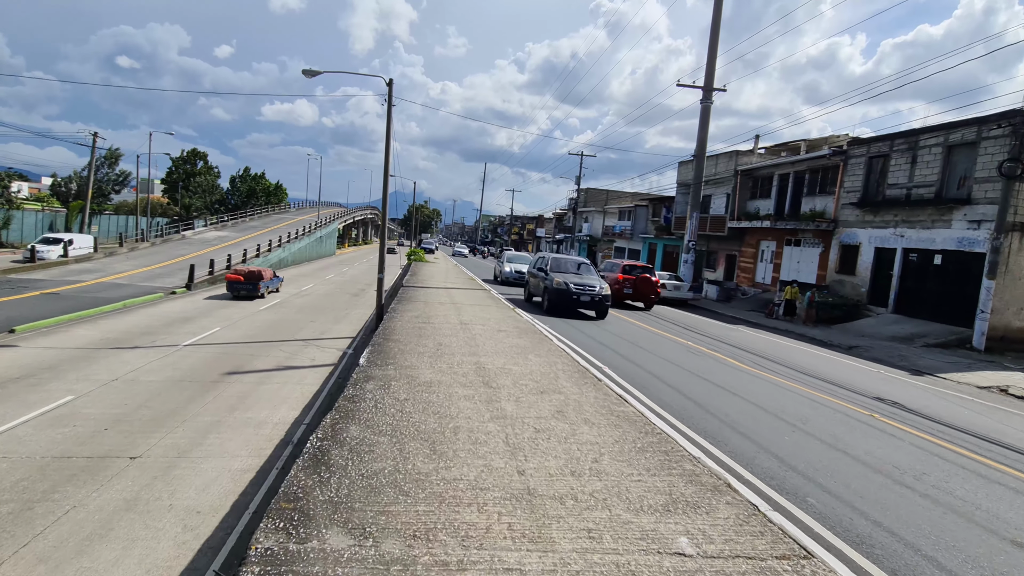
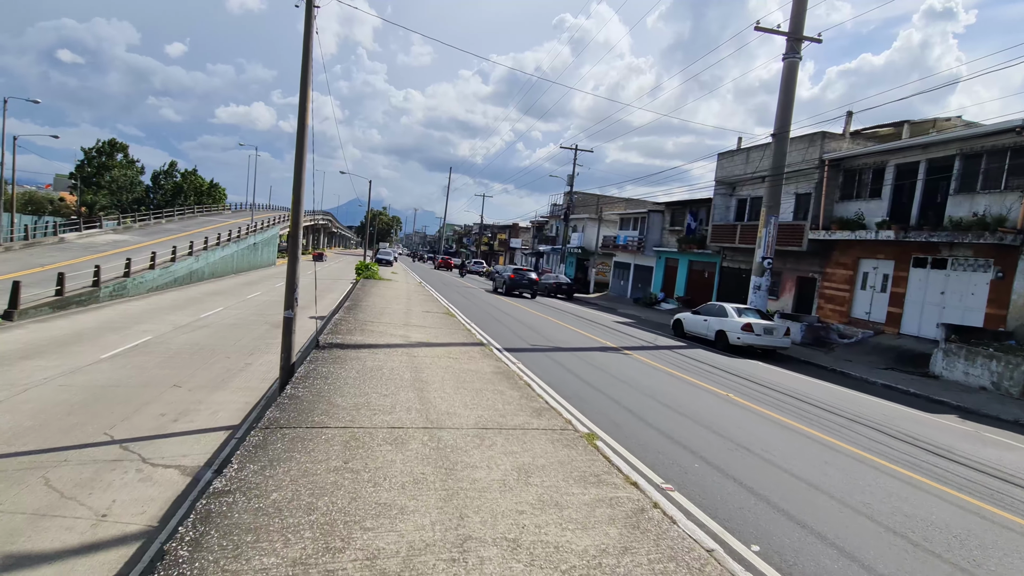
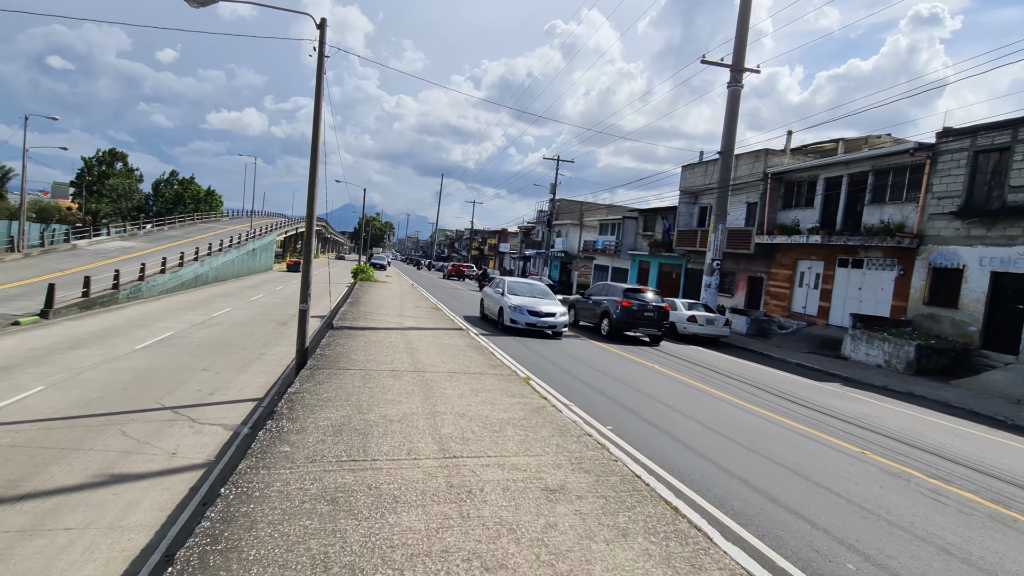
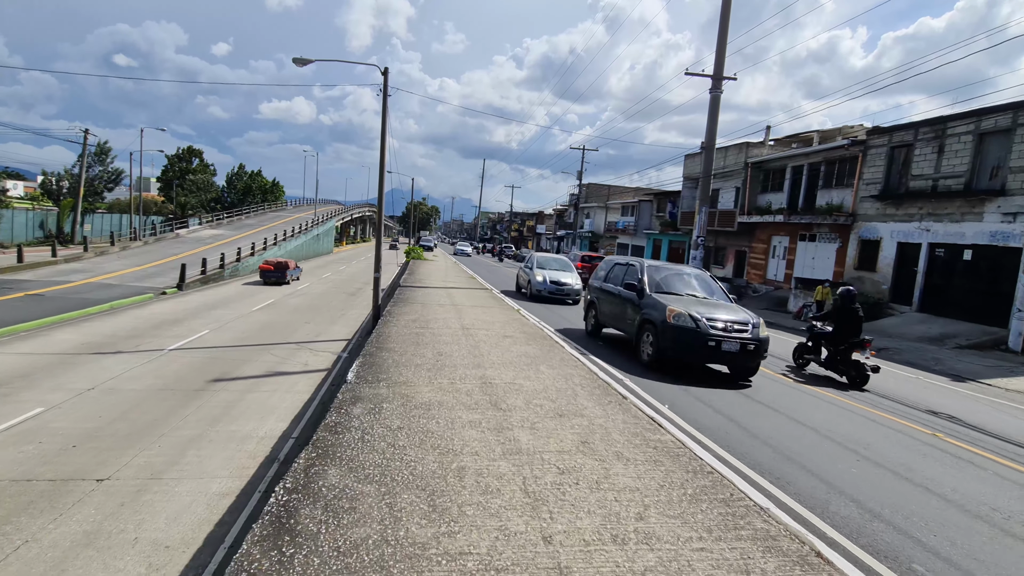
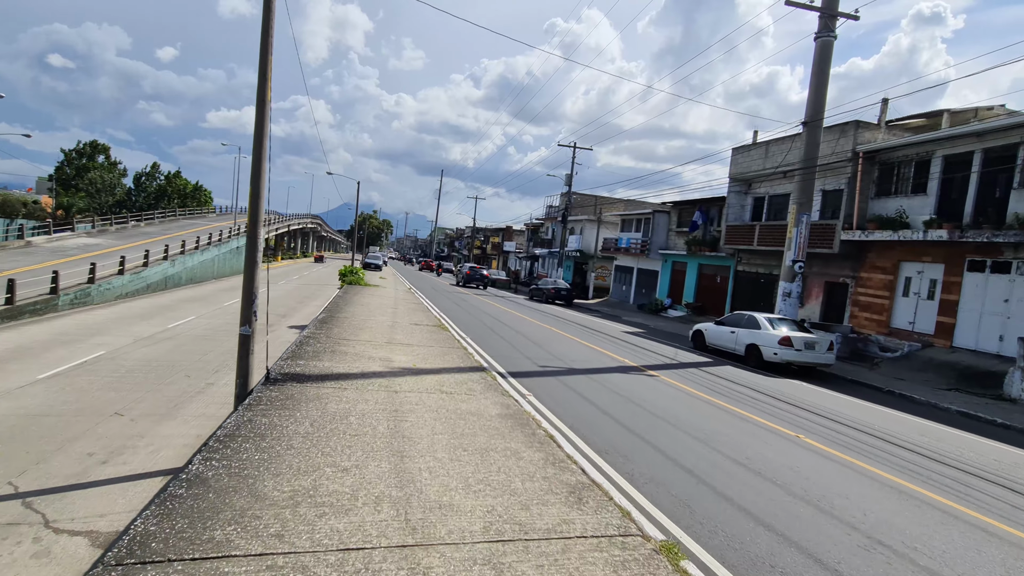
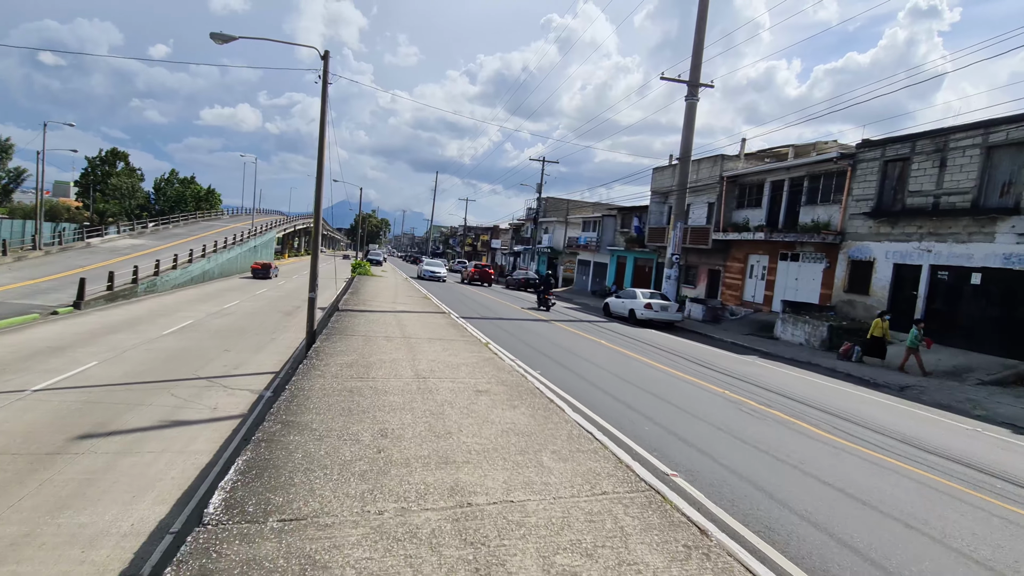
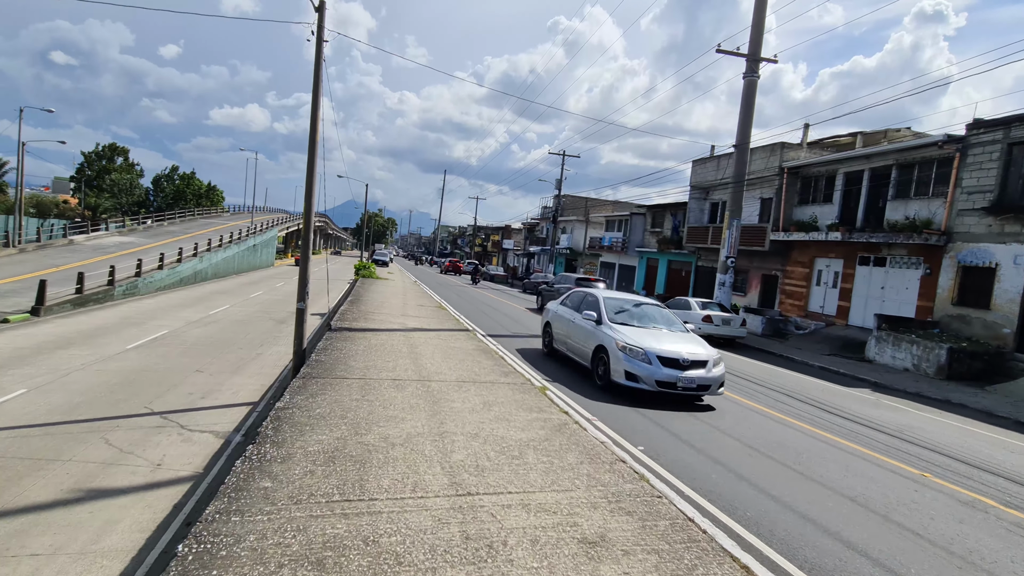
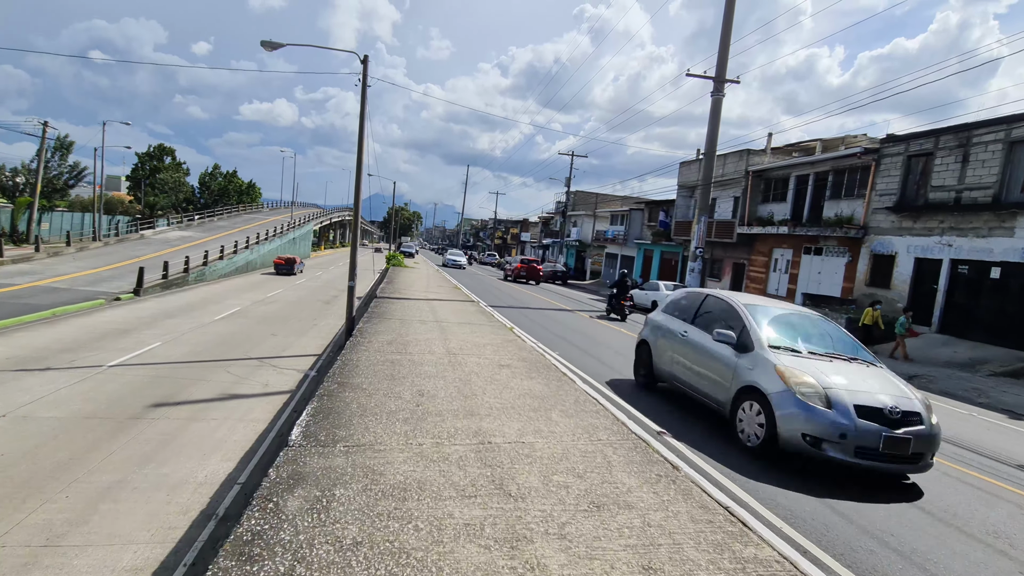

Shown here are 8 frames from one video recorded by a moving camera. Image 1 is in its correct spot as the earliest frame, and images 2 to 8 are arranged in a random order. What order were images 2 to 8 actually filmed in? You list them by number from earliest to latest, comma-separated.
4, 8, 6, 3, 7, 2, 5
